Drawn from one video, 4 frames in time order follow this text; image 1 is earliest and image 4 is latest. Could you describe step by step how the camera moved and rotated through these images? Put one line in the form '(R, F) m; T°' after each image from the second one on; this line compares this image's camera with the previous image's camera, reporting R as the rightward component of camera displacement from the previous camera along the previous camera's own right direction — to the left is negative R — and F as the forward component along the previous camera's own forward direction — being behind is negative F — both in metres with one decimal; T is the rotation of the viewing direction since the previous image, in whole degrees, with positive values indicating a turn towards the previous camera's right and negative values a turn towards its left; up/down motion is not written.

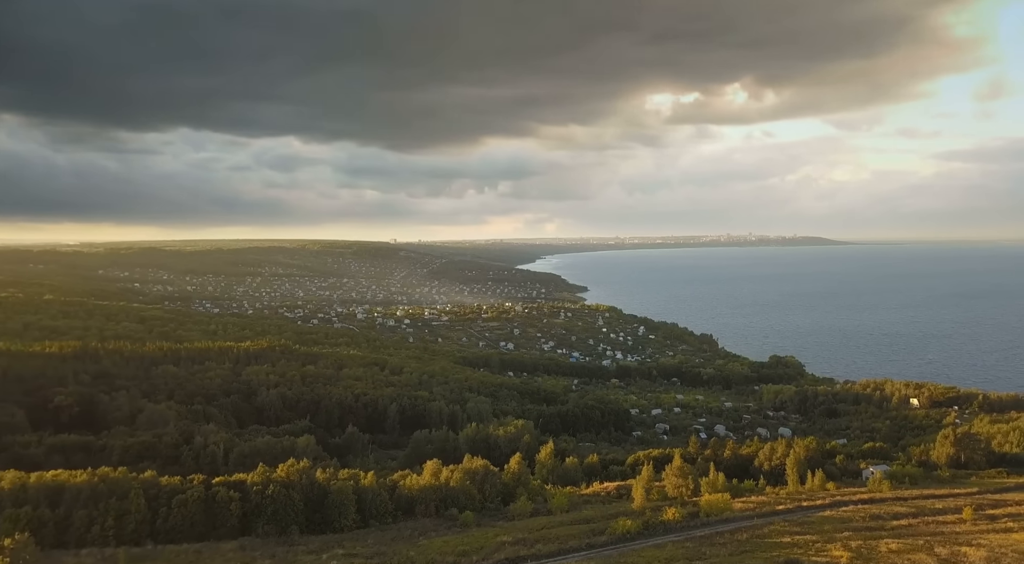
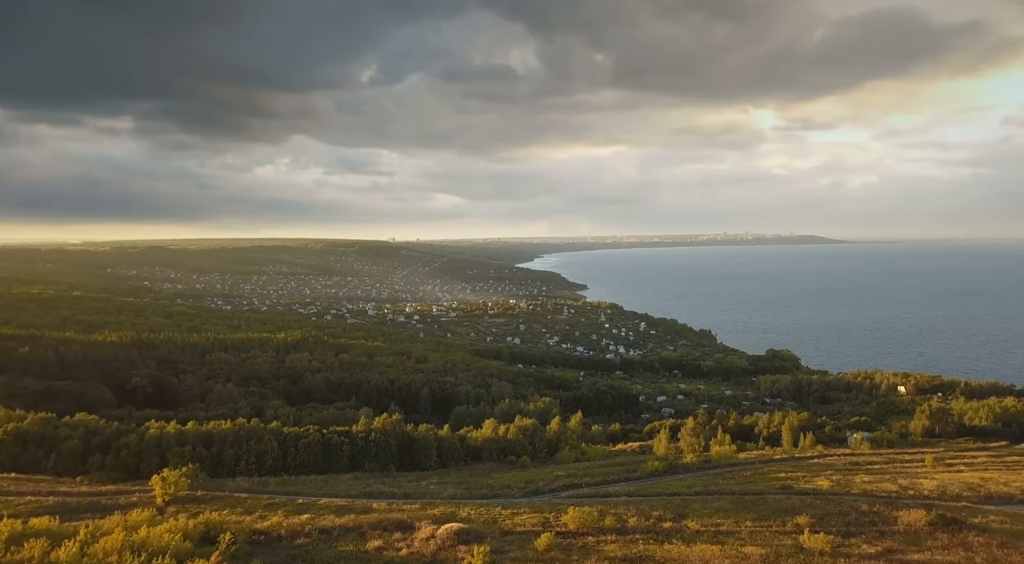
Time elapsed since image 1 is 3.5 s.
(-2.4, -7.6) m; 0°
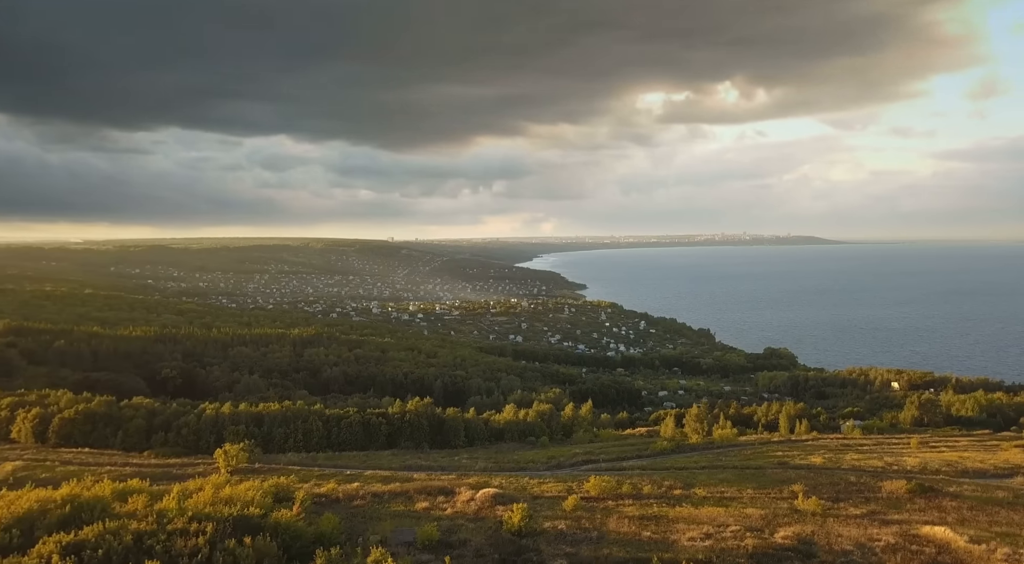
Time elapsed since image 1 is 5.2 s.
(-1.2, -3.6) m; 0°
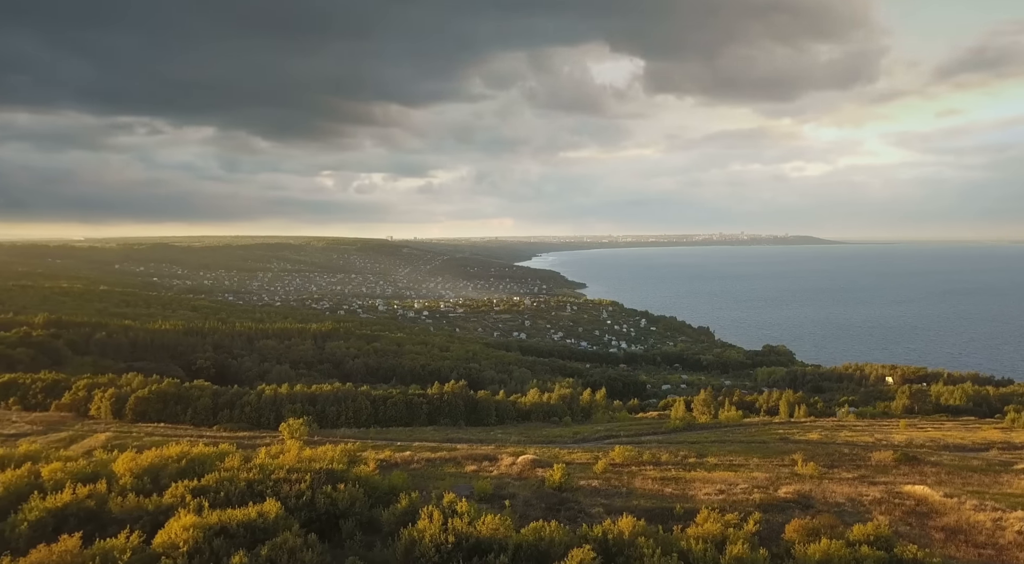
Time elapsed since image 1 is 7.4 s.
(-1.6, -4.4) m; 0°
